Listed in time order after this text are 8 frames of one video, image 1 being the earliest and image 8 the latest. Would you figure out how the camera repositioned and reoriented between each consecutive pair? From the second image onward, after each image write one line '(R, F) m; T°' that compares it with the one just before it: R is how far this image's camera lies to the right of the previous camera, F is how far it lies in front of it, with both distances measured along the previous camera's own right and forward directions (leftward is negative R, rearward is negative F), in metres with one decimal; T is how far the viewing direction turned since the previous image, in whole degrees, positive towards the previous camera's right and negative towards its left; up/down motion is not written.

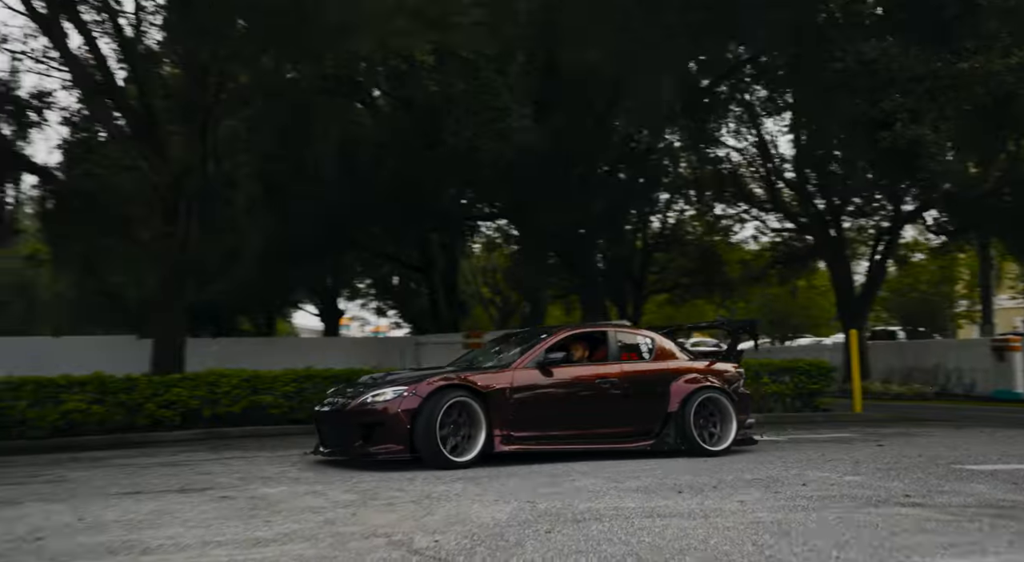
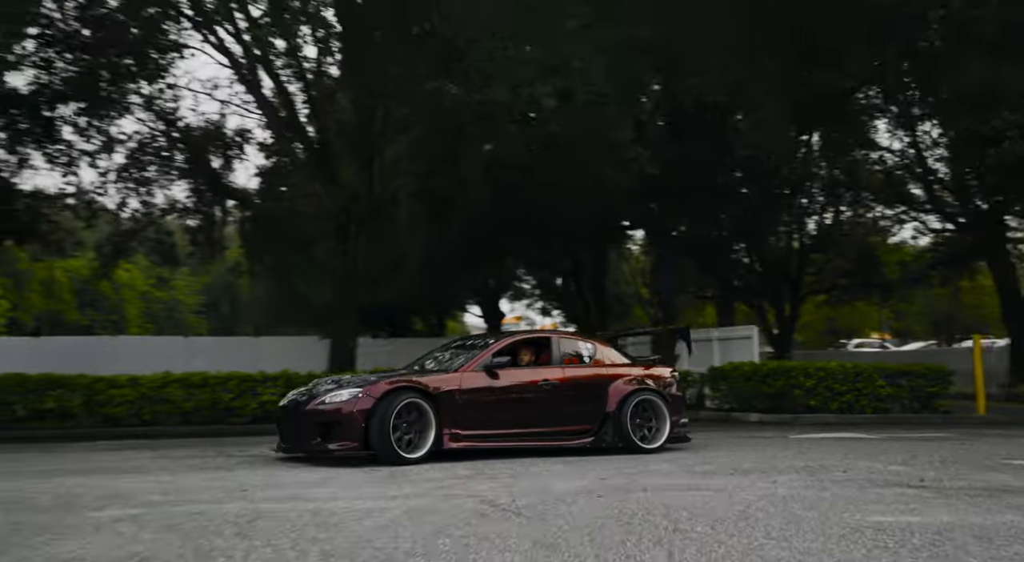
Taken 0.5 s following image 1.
(+0.9, -2.2) m; -10°
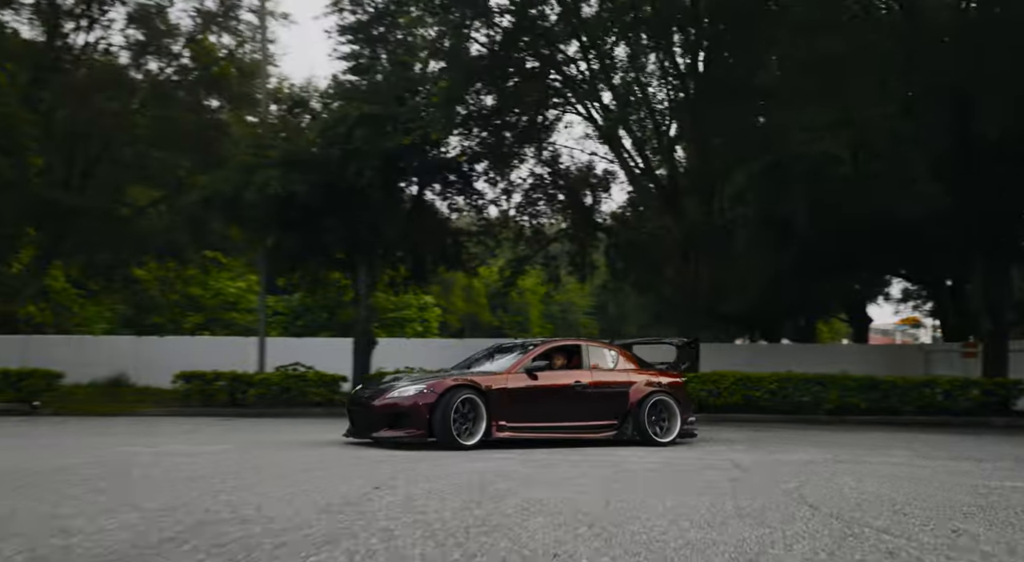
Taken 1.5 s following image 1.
(+1.9, -4.3) m; -22°
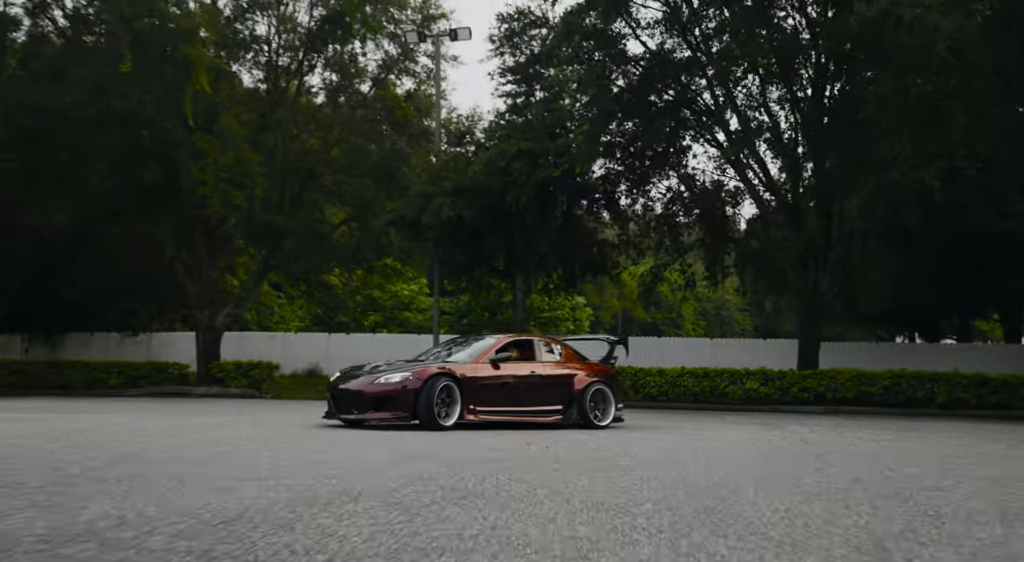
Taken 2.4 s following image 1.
(+0.6, -3.9) m; -9°
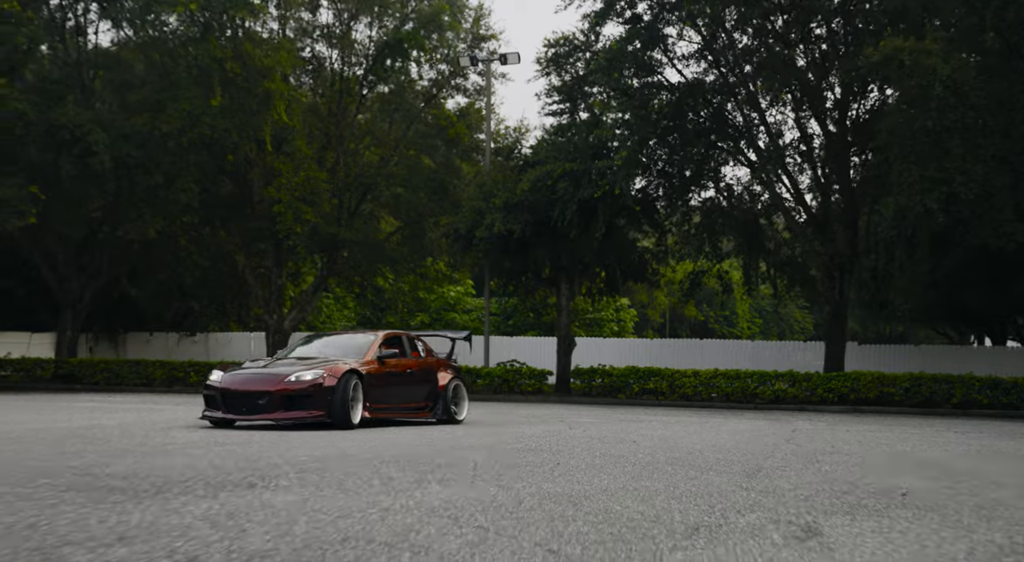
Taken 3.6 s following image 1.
(0.0, -2.5) m; -3°
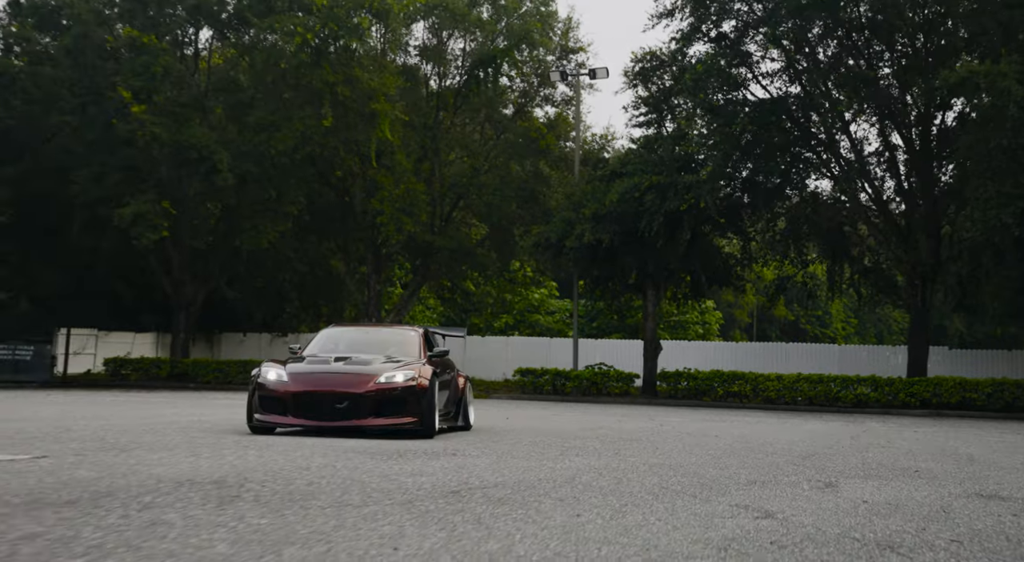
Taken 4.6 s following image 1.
(-0.2, -1.6) m; -5°
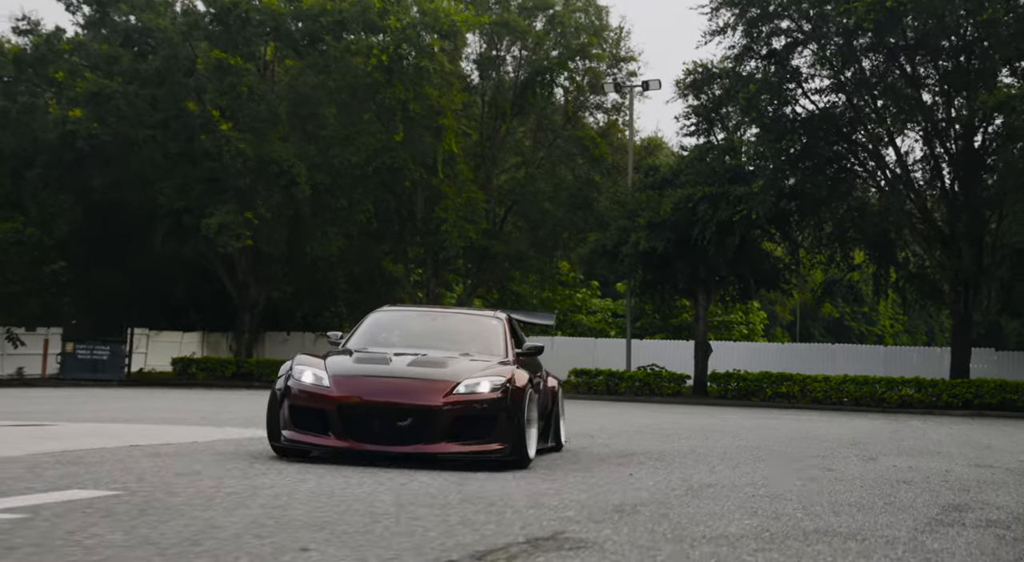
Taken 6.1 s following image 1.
(-0.5, -1.7) m; -2°
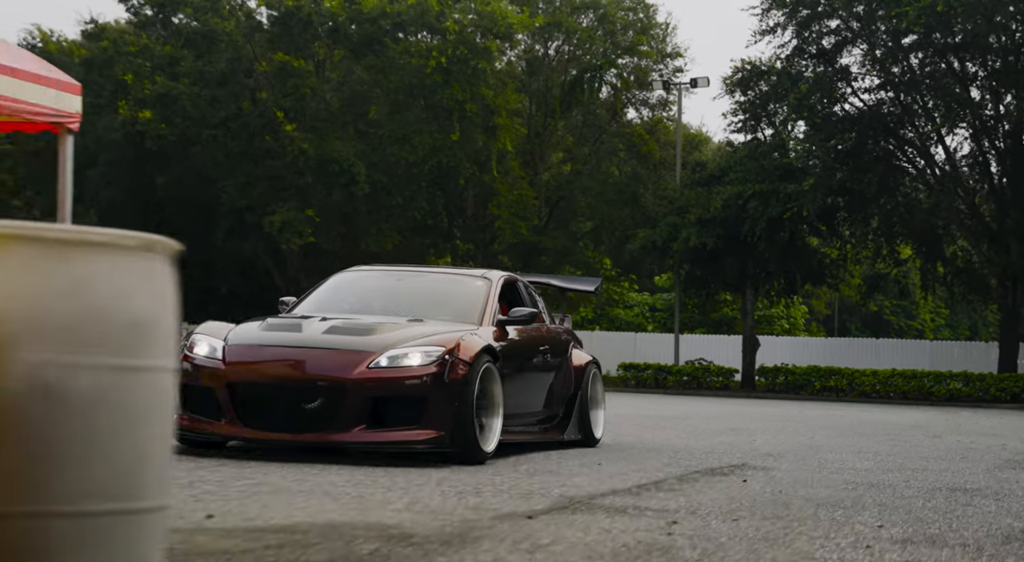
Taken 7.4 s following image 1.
(-0.4, -0.9) m; -2°
